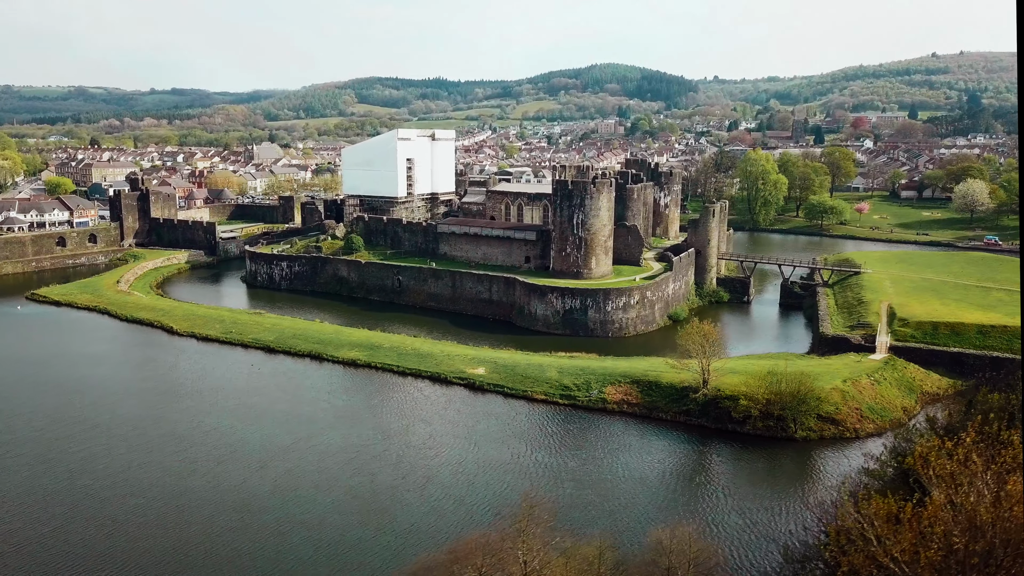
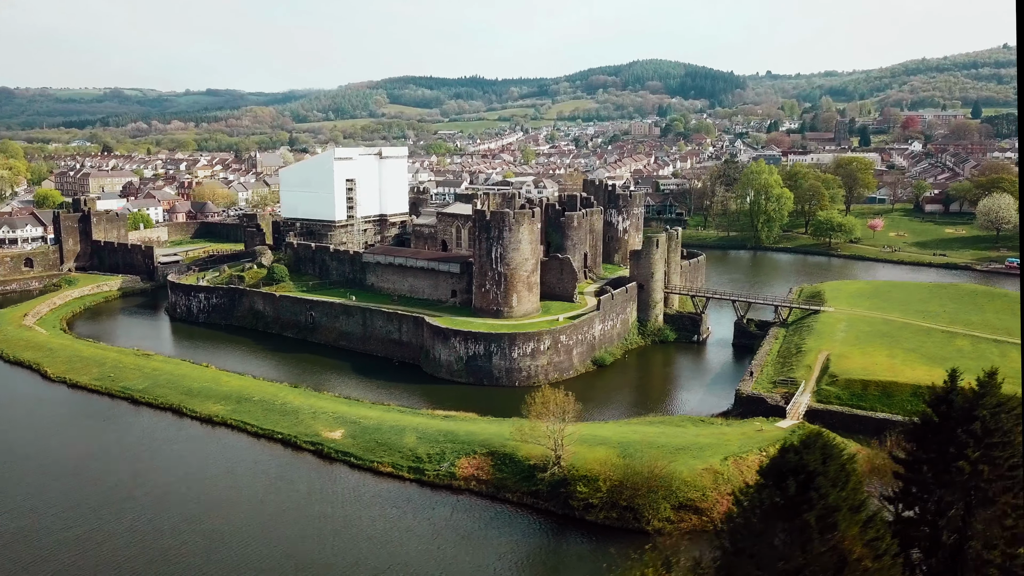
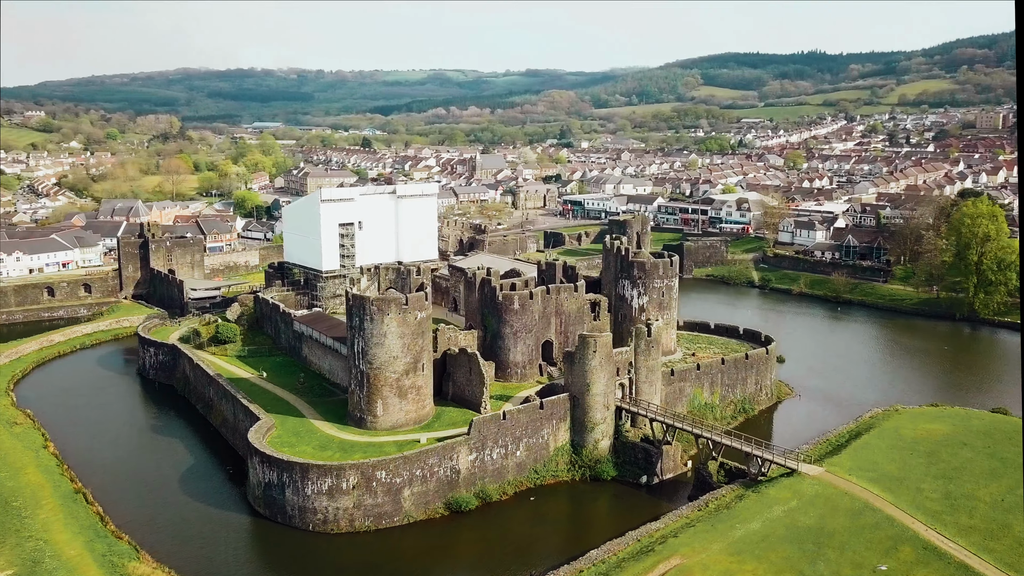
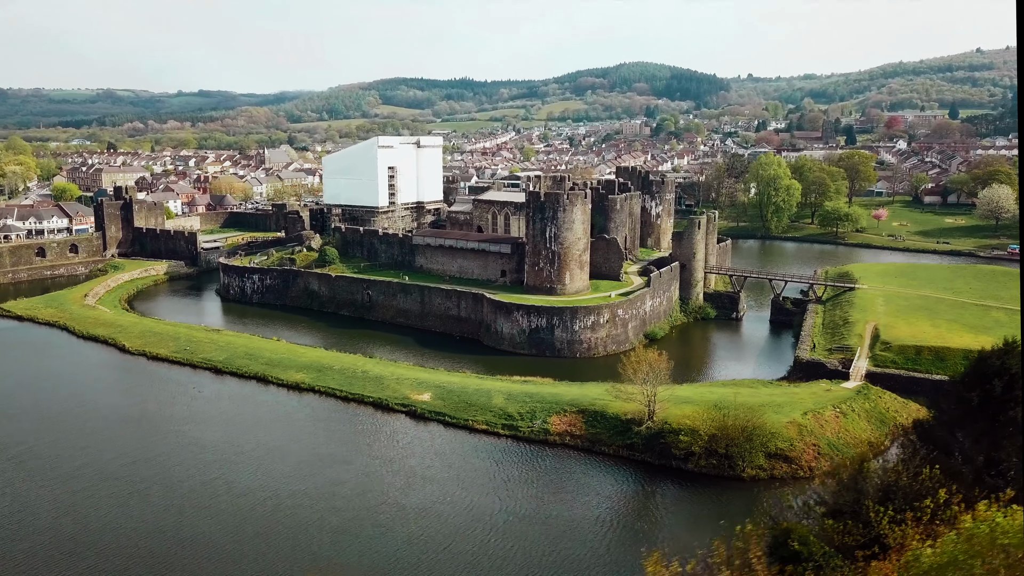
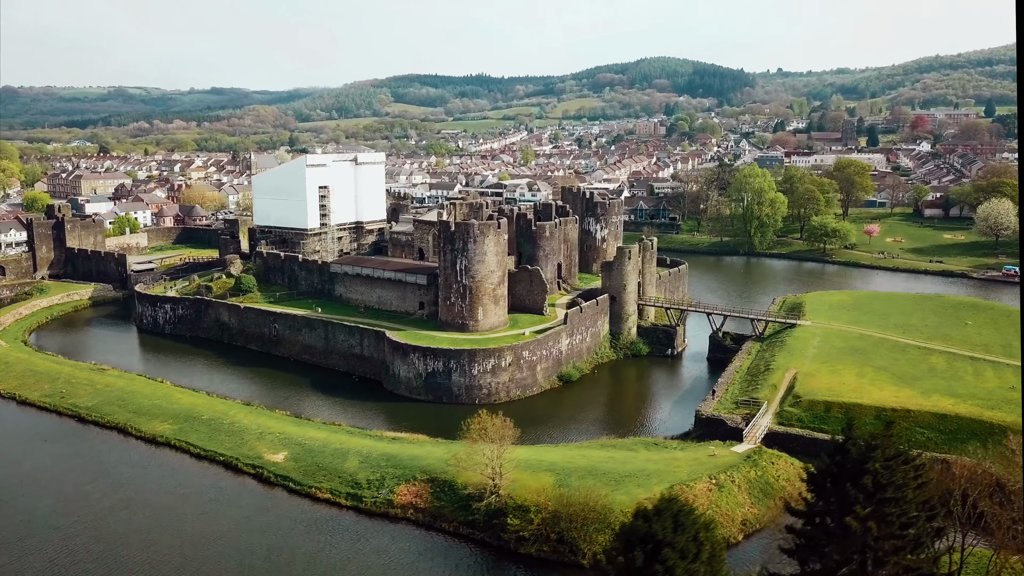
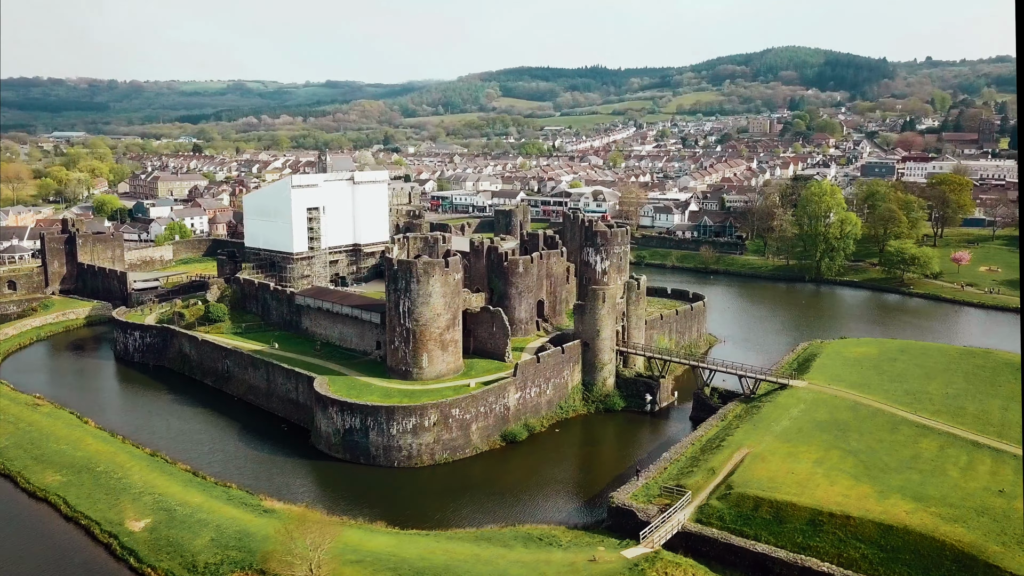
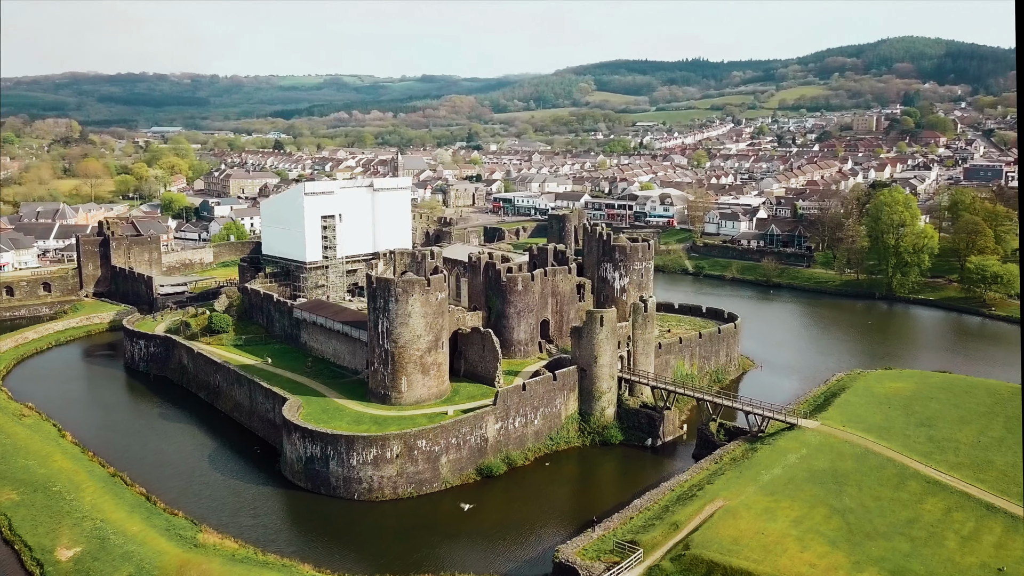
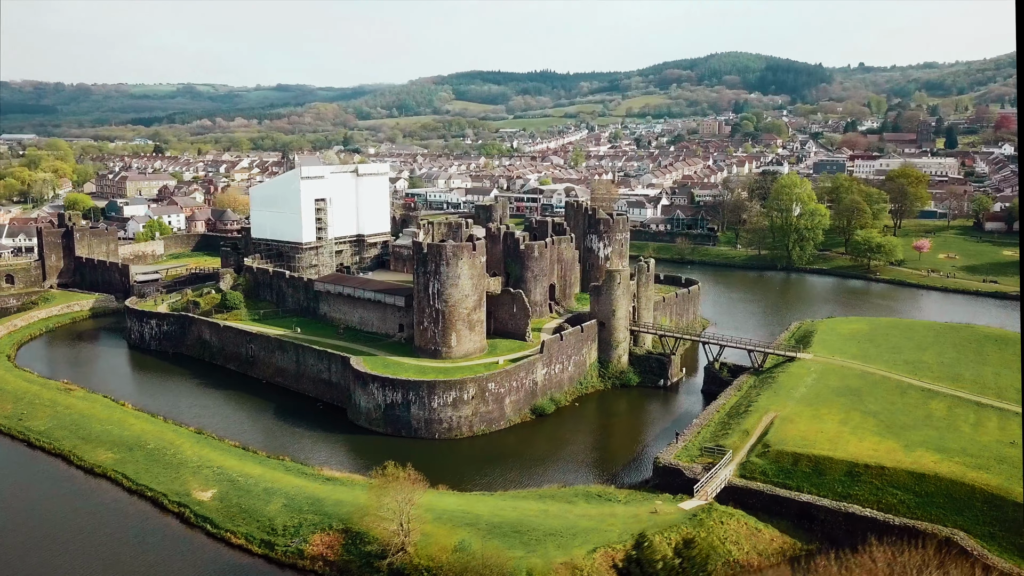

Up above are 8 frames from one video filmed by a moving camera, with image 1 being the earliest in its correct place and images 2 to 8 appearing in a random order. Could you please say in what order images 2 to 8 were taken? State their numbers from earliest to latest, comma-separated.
4, 2, 5, 8, 6, 7, 3
